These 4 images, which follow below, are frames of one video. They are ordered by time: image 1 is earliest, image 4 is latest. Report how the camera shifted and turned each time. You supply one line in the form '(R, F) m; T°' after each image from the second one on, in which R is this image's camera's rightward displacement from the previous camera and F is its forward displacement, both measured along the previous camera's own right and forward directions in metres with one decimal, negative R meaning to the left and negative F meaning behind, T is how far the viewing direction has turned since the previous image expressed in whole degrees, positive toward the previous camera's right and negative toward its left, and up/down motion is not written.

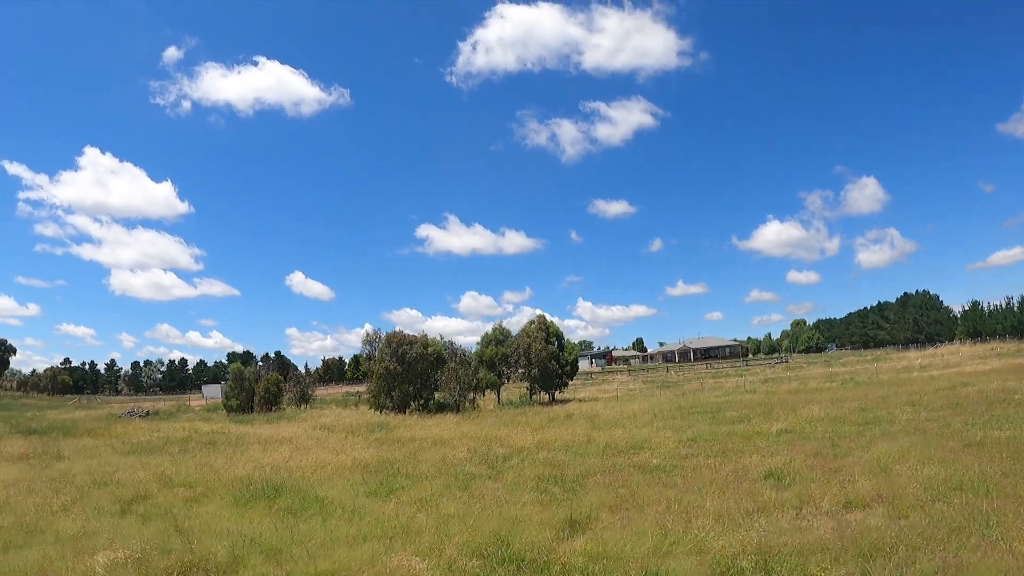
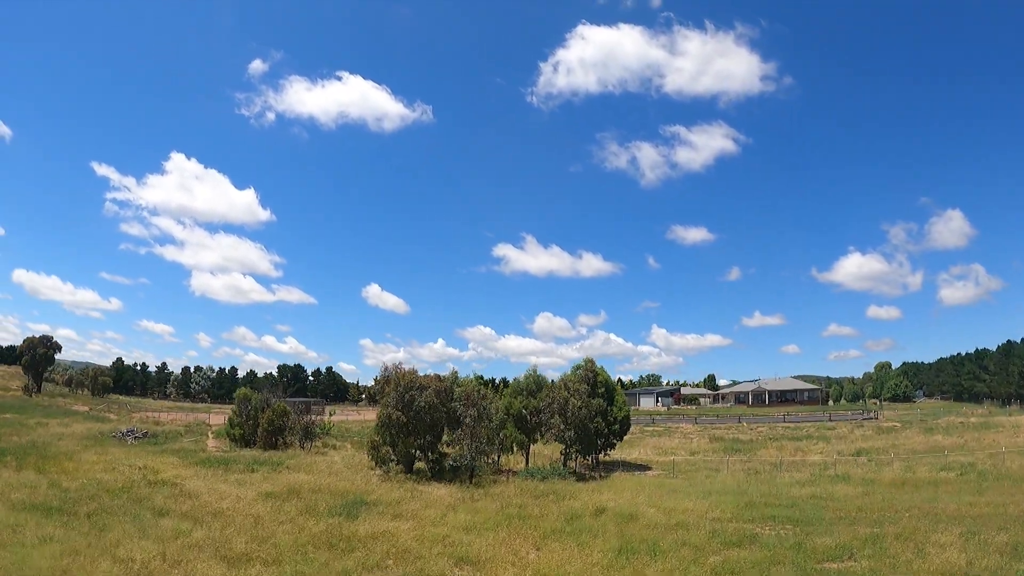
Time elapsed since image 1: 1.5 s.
(+1.7, +6.3) m; -6°
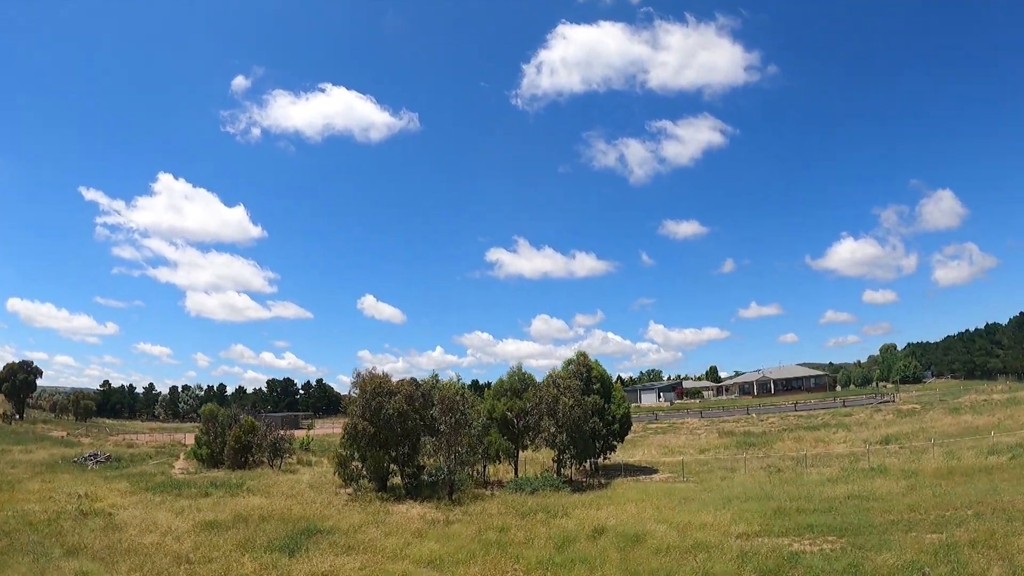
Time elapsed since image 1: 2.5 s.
(+0.9, +3.8) m; 0°
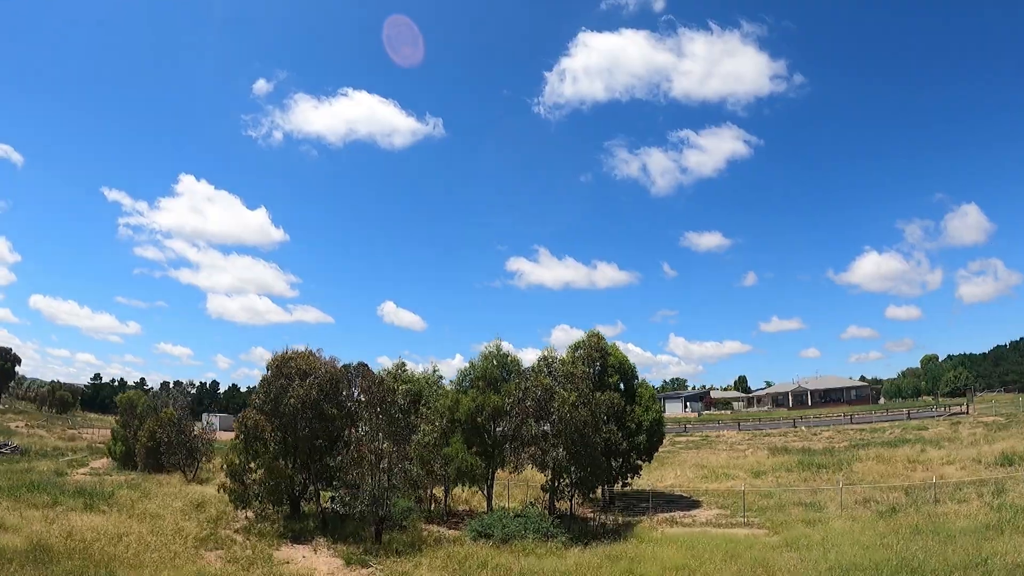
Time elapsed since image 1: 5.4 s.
(+1.4, +8.8) m; -2°
